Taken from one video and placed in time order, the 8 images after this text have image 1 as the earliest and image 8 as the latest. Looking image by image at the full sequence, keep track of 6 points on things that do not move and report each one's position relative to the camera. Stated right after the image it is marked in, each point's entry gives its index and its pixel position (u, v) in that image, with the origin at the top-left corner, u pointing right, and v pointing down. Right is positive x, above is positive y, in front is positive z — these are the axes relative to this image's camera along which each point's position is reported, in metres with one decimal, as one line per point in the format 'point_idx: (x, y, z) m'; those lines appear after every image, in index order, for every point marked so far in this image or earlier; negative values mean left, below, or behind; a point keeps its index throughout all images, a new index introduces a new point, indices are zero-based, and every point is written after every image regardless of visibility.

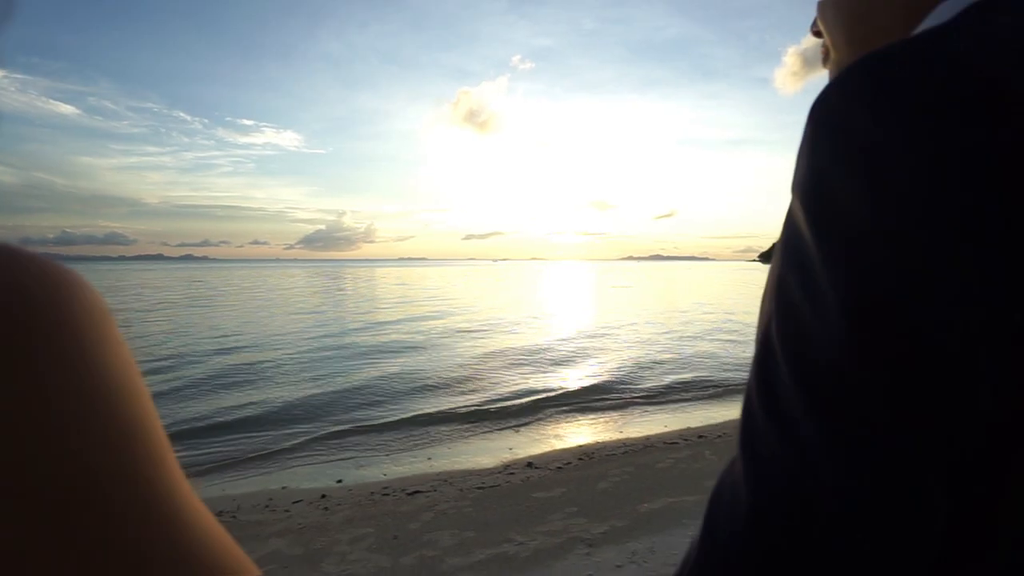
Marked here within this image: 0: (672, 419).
0: (+2.8, -2.1, +9.6) m
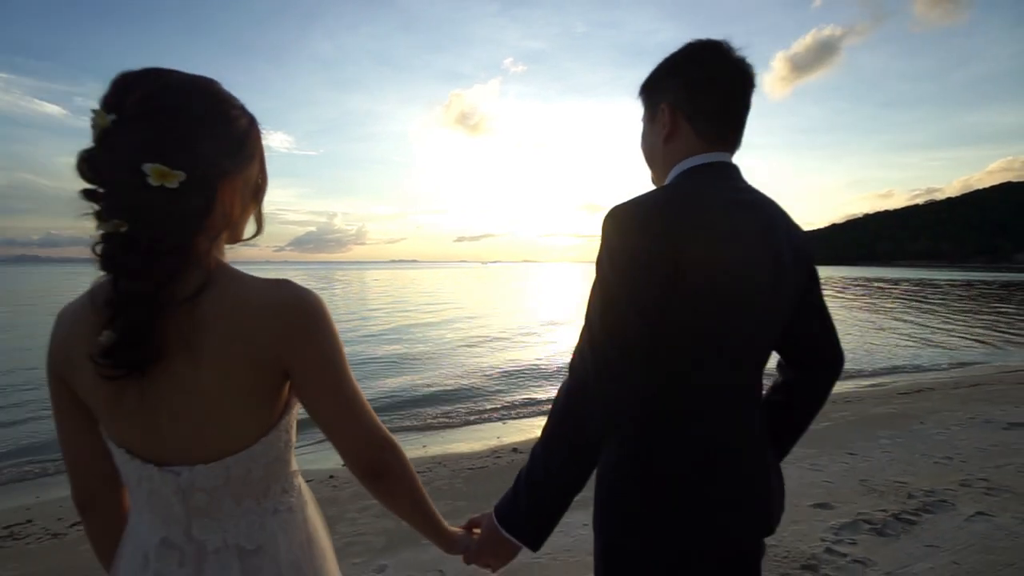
0: (+2.5, -2.2, +10.4) m
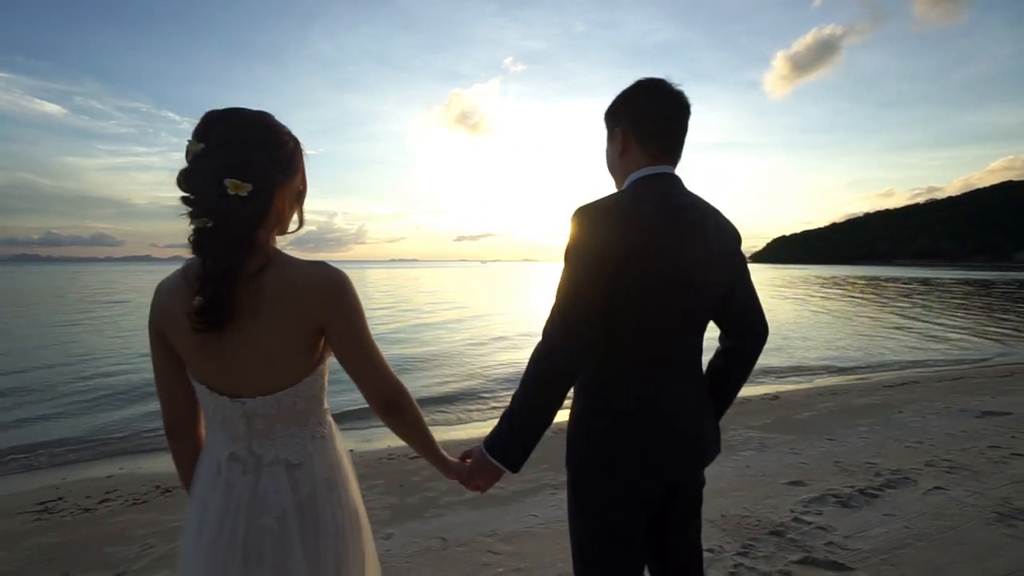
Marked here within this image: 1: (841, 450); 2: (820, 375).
0: (+2.5, -2.1, +10.8) m
1: (+3.7, -1.8, +6.3) m
2: (+7.6, -2.1, +13.6) m
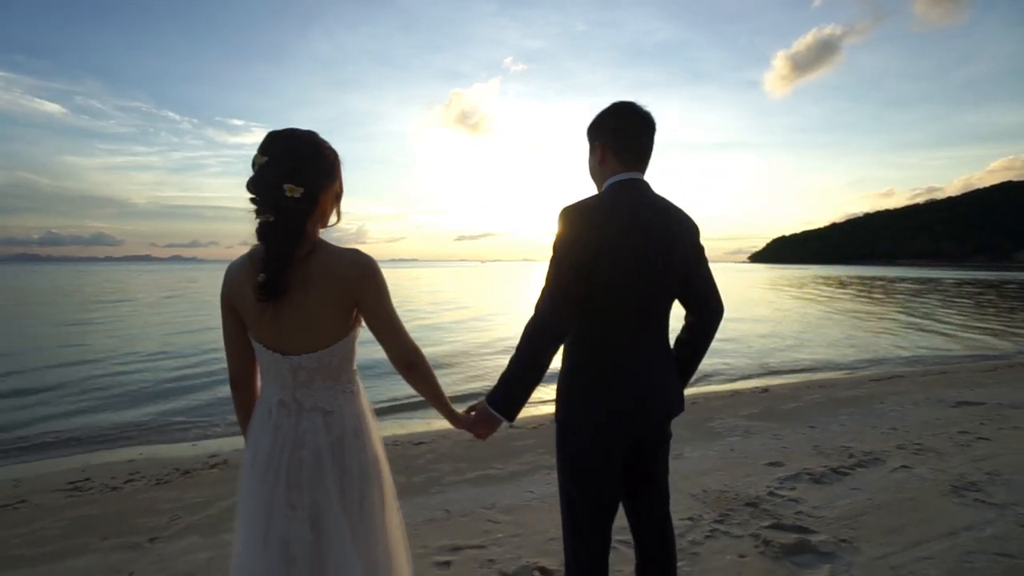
0: (+2.5, -2.0, +11.2) m
1: (+3.7, -1.8, +6.7) m
2: (+7.6, -2.1, +14.0) m
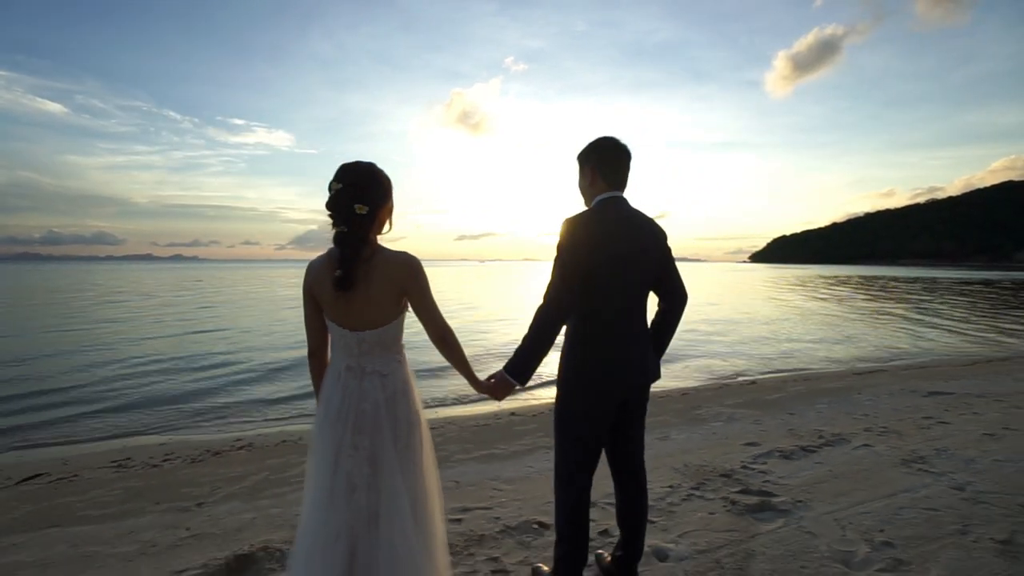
0: (+2.5, -2.0, +11.8) m
1: (+3.8, -1.7, +7.3) m
2: (+7.6, -2.0, +14.6) m
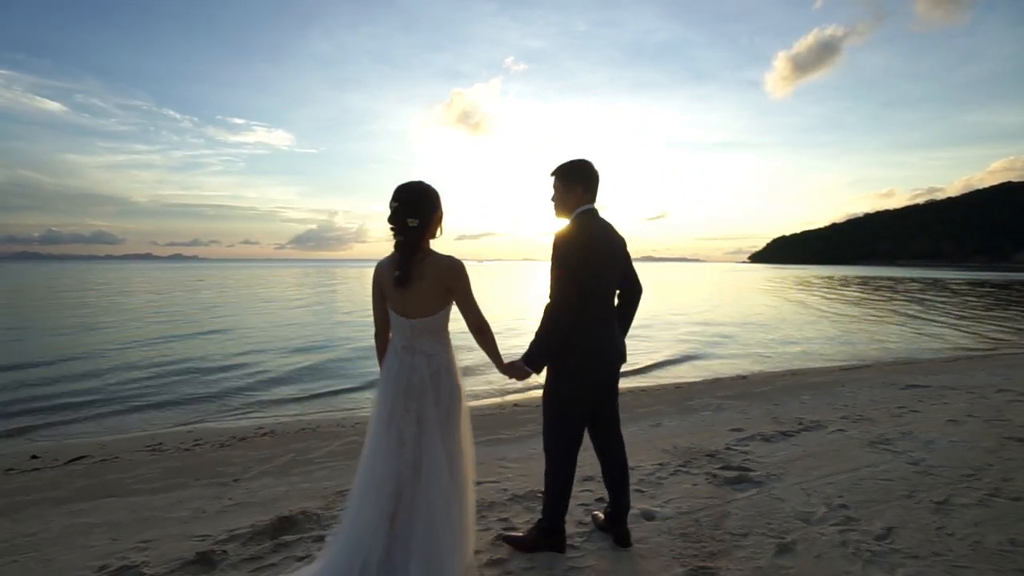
0: (+2.6, -2.0, +12.4) m
1: (+3.8, -1.7, +7.9) m
2: (+7.7, -2.0, +15.2) m
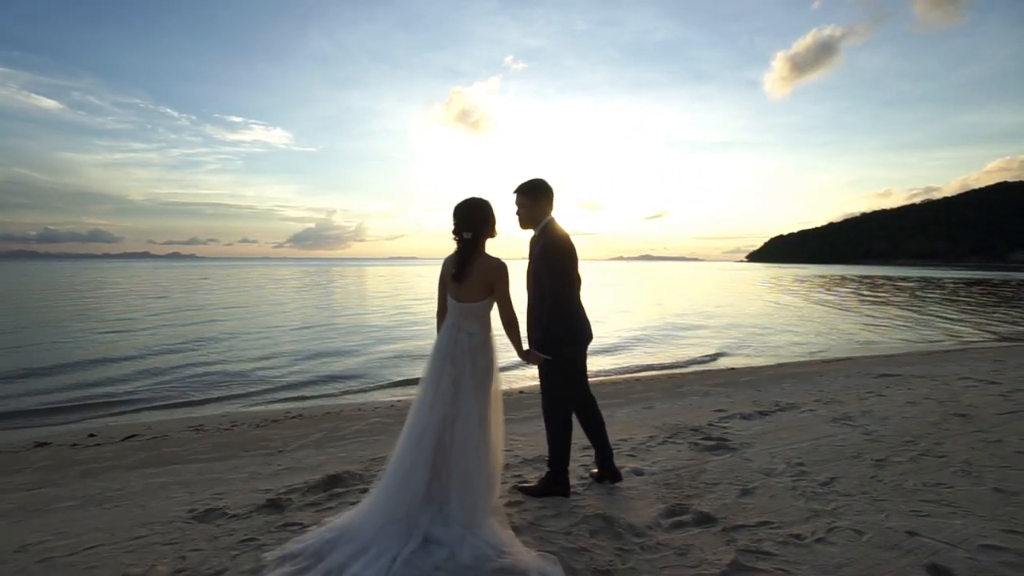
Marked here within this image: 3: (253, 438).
0: (+2.6, -1.9, +13.2) m
1: (+3.9, -1.7, +8.7) m
2: (+7.7, -2.0, +16.0) m
3: (-3.4, -2.0, +7.4) m
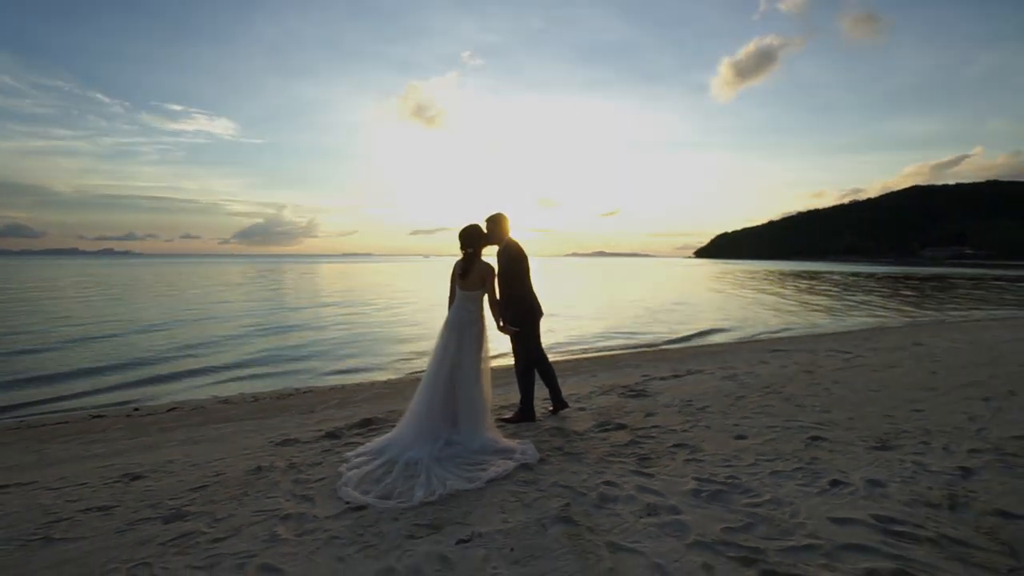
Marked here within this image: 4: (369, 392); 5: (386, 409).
0: (+1.8, -1.8, +15.5) m
1: (+3.4, -1.5, +11.1) m
2: (+6.6, -1.8, +18.7) m
3: (-3.8, -1.9, +9.2) m
4: (-2.6, -1.9, +10.1) m
5: (-1.8, -1.7, +8.0) m
